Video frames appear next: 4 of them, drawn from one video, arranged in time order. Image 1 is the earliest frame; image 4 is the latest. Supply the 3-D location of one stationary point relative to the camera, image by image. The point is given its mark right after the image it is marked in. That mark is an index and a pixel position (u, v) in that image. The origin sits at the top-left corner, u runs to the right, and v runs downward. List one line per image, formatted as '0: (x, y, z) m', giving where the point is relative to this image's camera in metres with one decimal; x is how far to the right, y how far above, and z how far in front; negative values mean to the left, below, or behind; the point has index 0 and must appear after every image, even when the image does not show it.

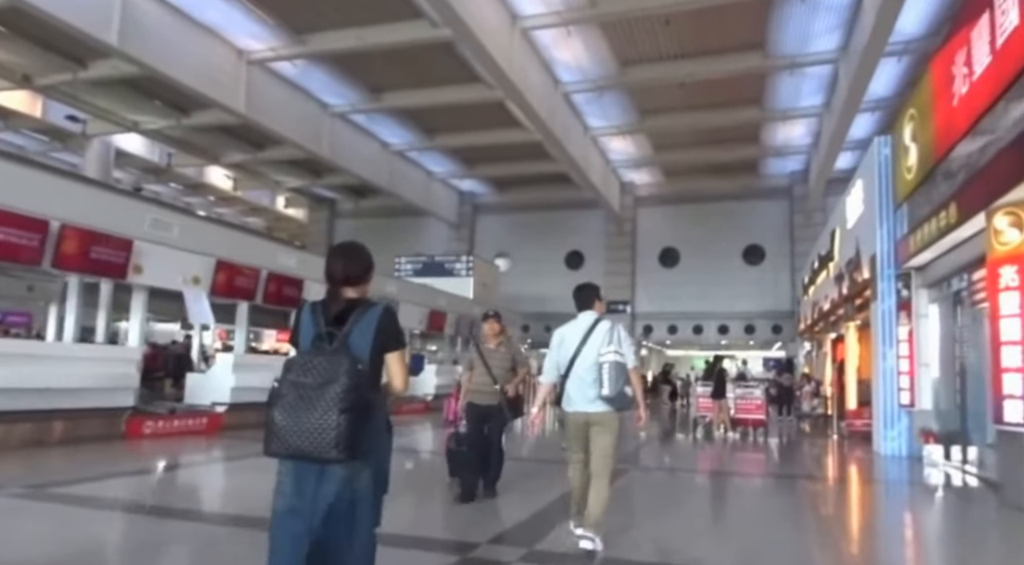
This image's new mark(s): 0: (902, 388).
0: (+4.3, -1.2, +7.7) m
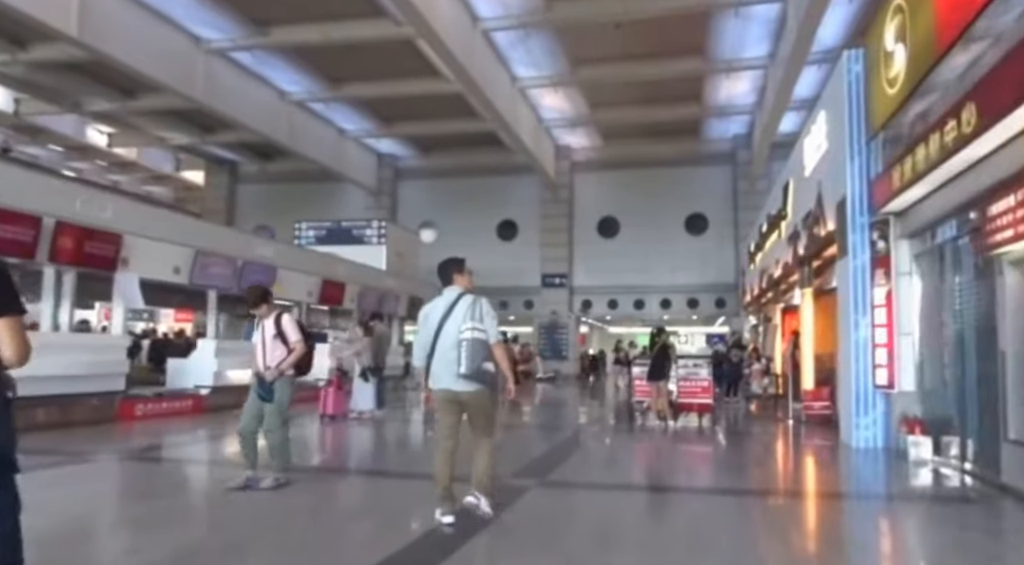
0: (+3.2, -0.7, +6.1) m
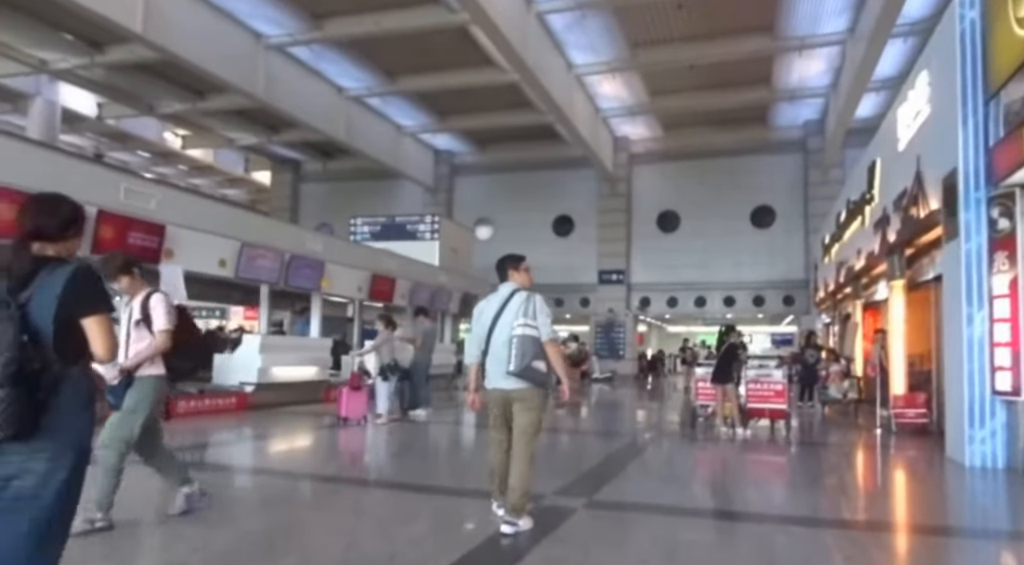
0: (+3.6, -0.6, +5.2) m
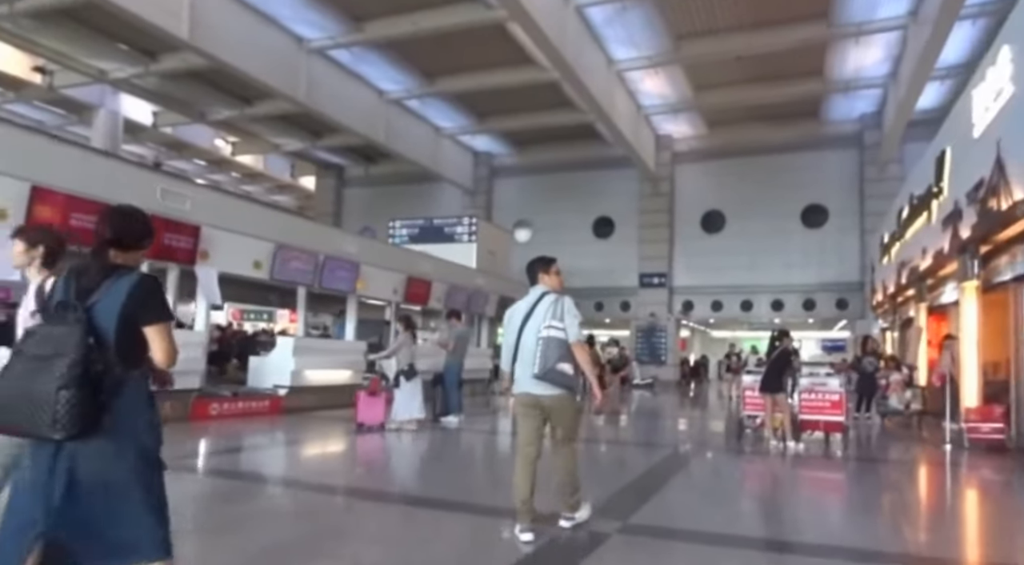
0: (+3.9, -0.6, +4.6) m
